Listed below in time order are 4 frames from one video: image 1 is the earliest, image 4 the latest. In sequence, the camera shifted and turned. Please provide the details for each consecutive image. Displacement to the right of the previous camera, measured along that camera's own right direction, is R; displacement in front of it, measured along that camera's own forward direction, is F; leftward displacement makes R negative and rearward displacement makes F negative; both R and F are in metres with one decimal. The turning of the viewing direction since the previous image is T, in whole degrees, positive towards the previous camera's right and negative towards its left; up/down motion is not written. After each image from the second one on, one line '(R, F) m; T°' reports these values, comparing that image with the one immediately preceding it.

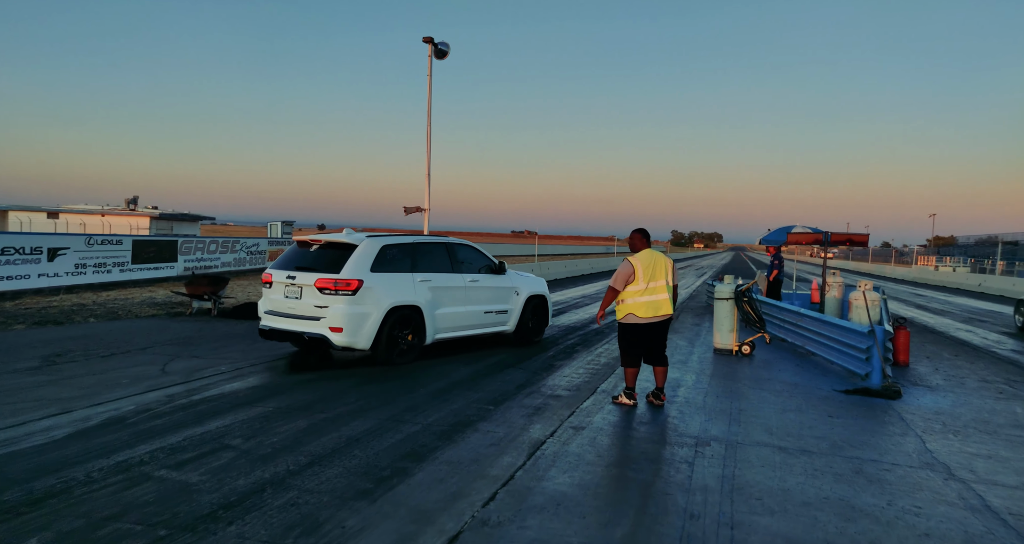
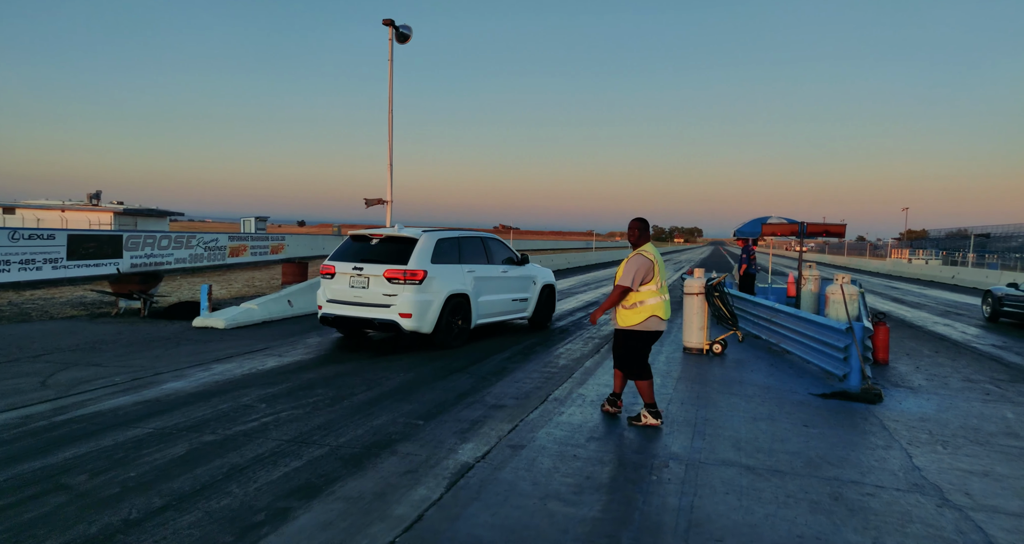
(+0.4, +0.8) m; +2°
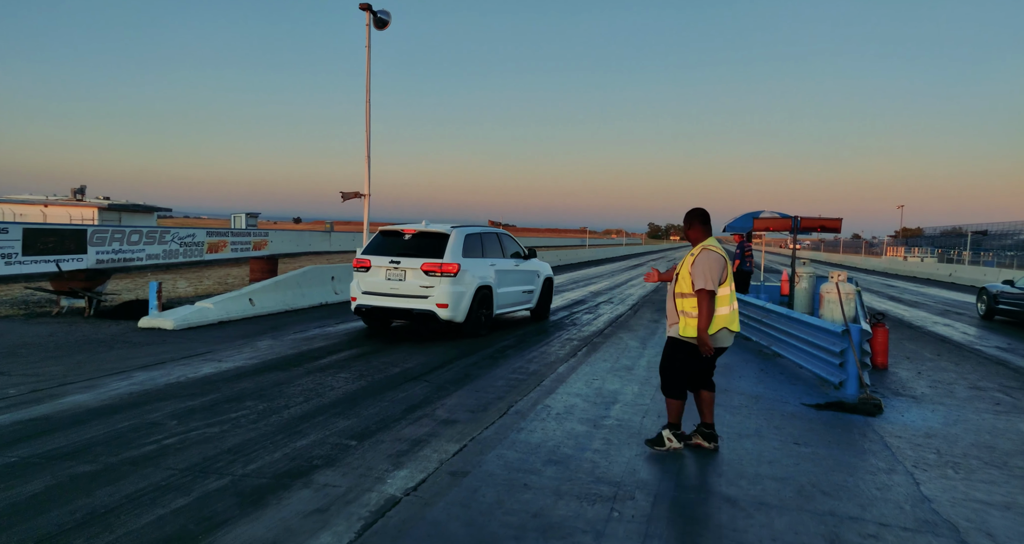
(+0.4, +0.7) m; 0°
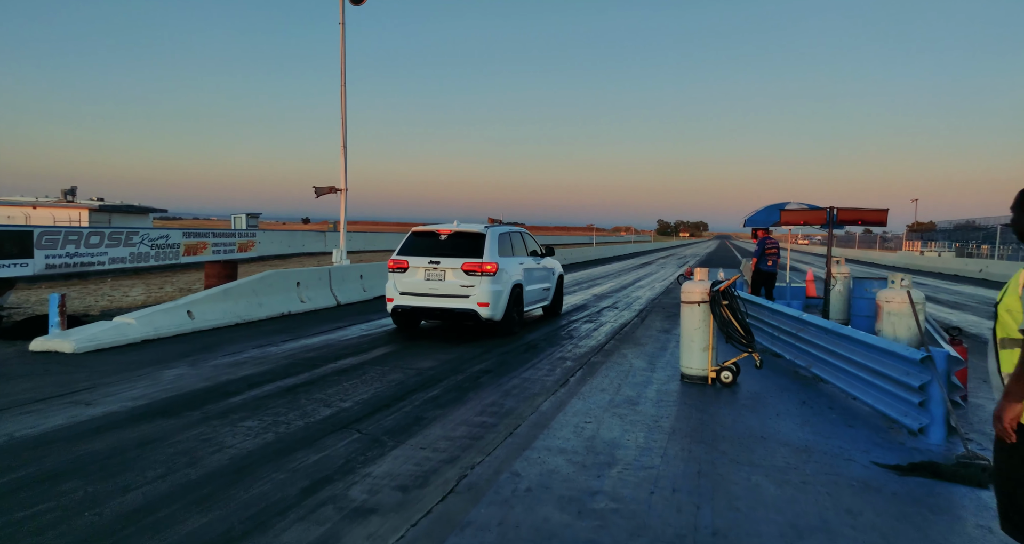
(+0.4, +1.8) m; -1°
